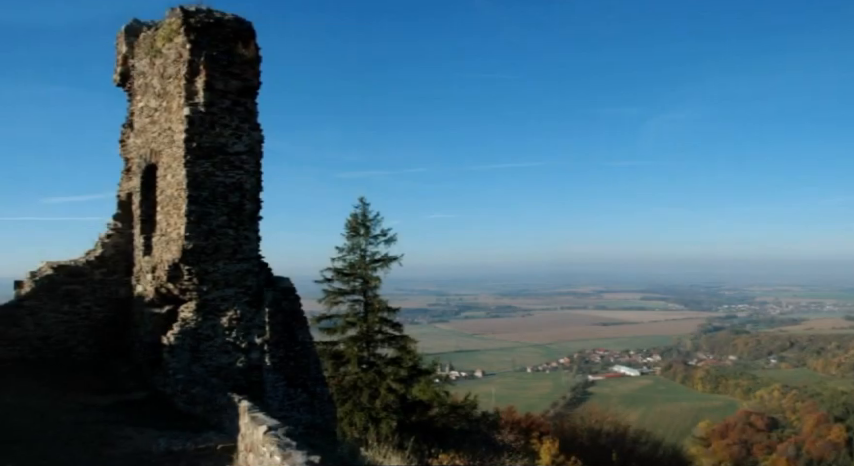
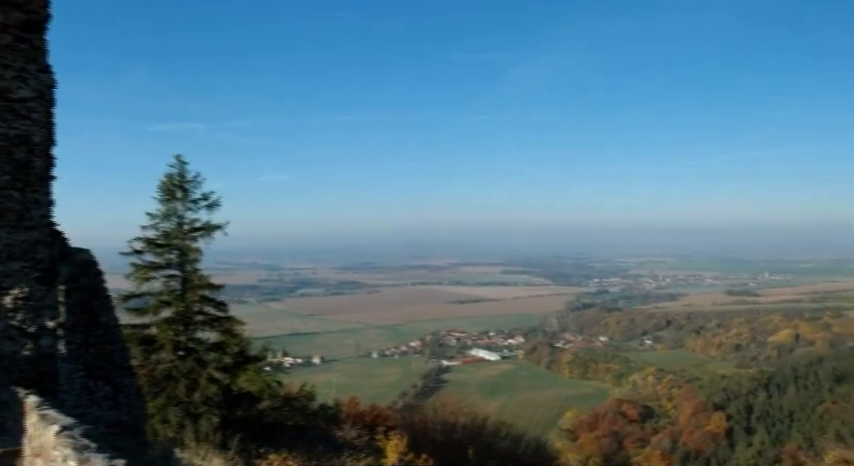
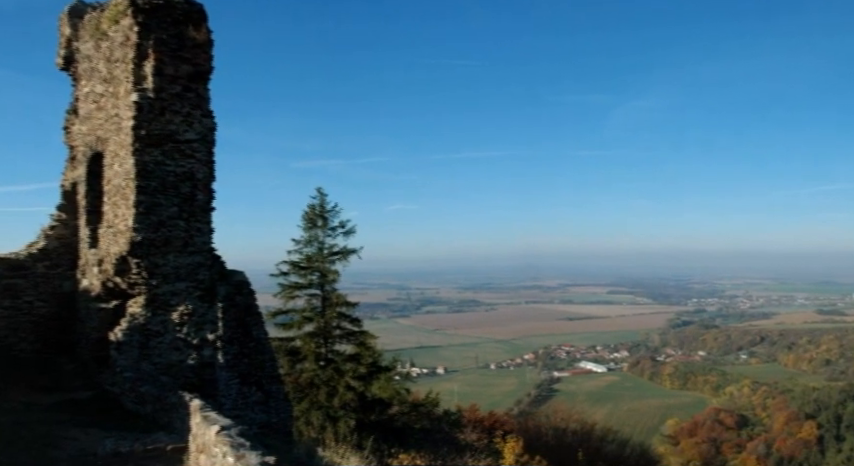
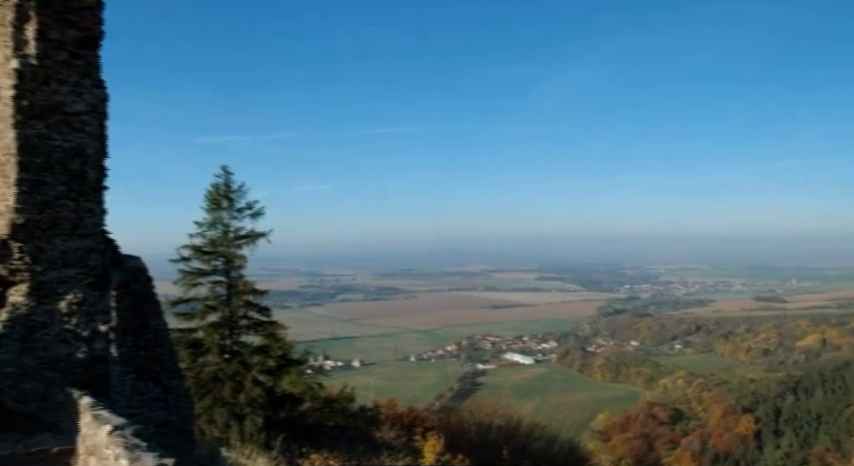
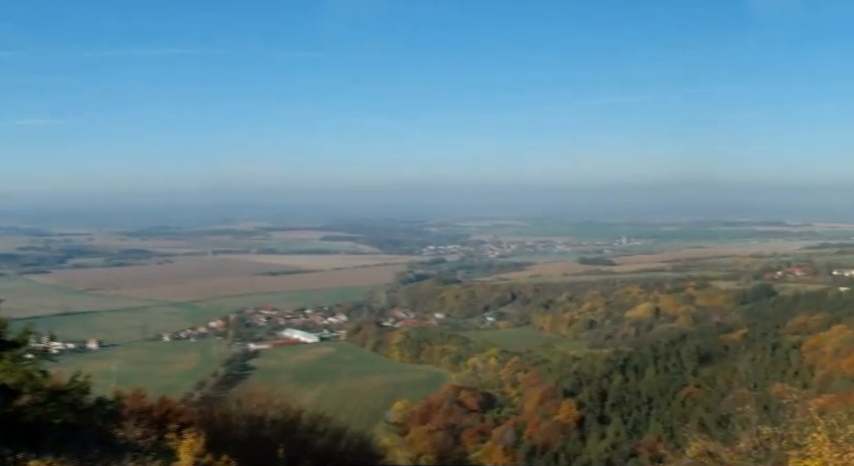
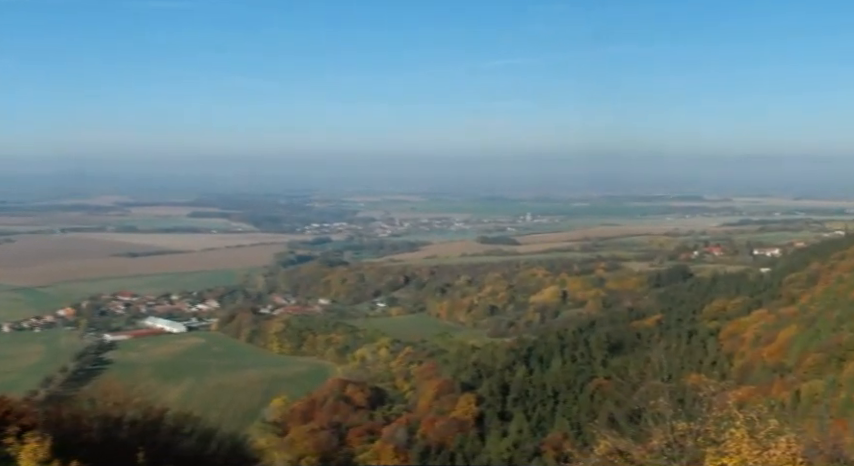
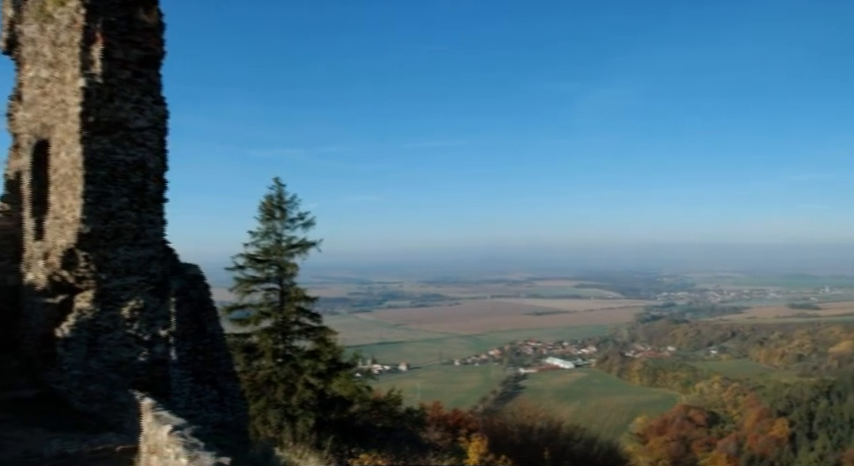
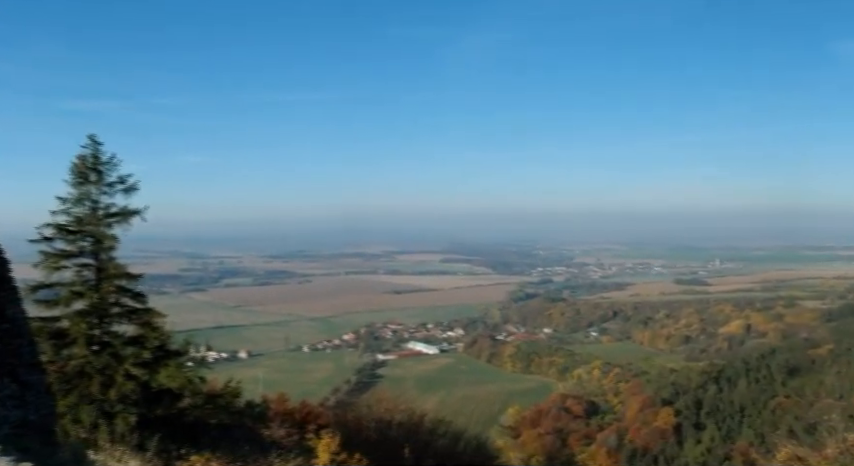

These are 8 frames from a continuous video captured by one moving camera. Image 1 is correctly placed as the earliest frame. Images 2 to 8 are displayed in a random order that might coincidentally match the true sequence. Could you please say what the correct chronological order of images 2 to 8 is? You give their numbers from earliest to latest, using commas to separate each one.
3, 7, 4, 2, 8, 5, 6
